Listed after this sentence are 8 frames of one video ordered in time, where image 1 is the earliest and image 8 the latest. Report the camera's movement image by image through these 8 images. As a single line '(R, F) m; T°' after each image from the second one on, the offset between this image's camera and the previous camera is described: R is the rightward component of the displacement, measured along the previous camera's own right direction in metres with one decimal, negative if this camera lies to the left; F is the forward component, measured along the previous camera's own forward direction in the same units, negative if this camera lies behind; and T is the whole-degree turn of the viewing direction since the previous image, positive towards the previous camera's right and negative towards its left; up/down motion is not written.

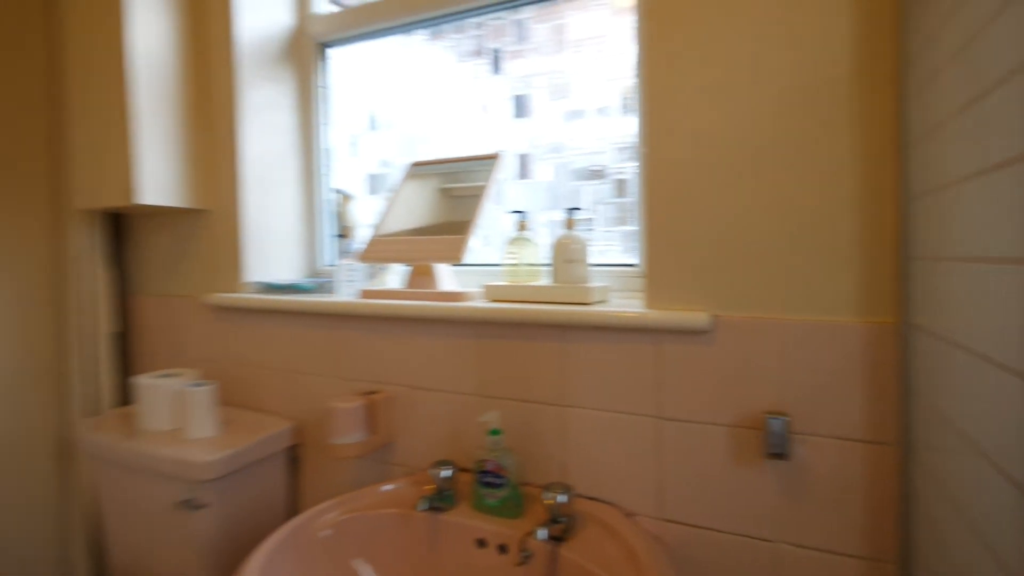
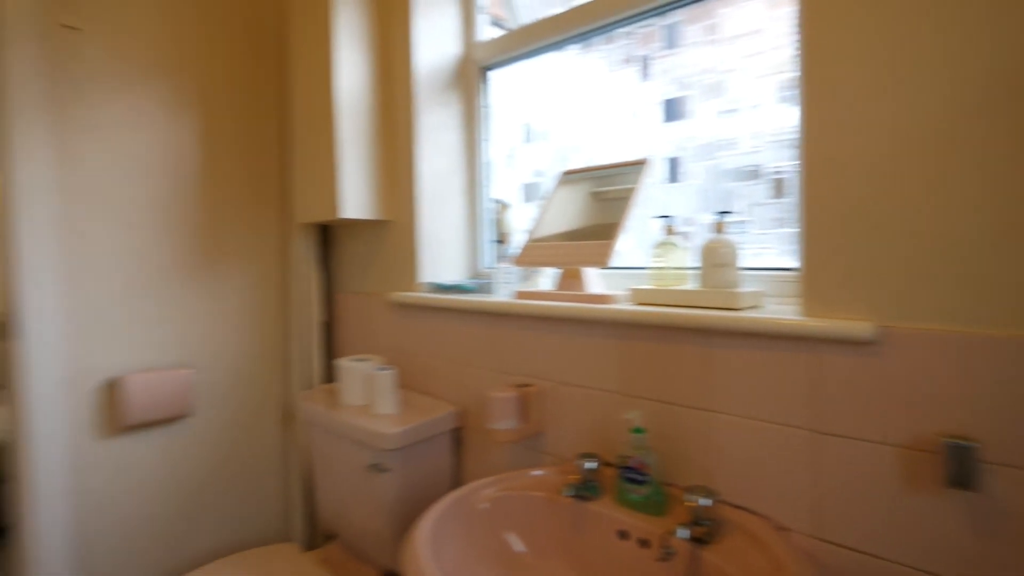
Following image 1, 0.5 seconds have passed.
(0.0, -0.1) m; -17°
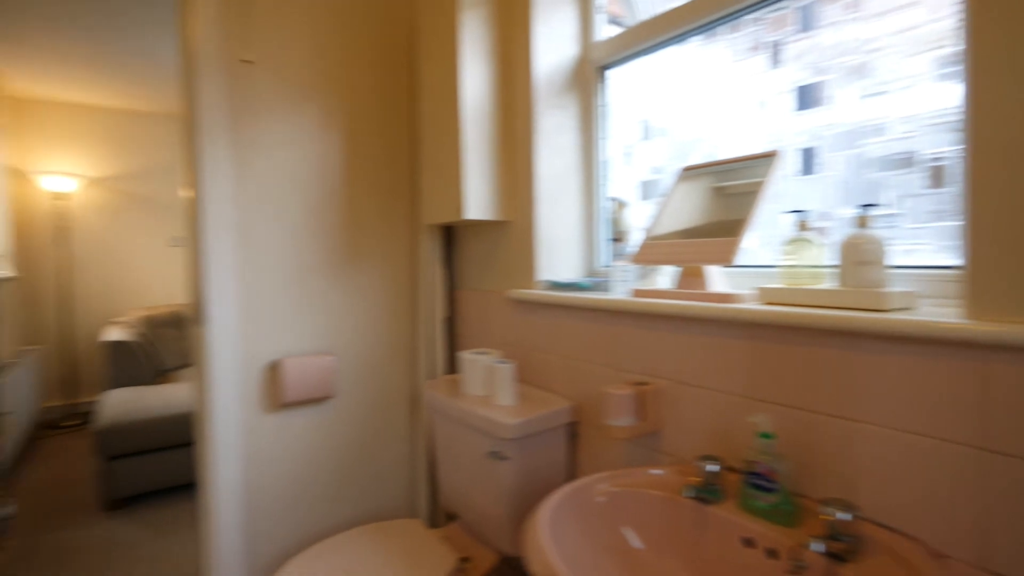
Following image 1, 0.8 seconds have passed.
(0.0, 0.0) m; -12°
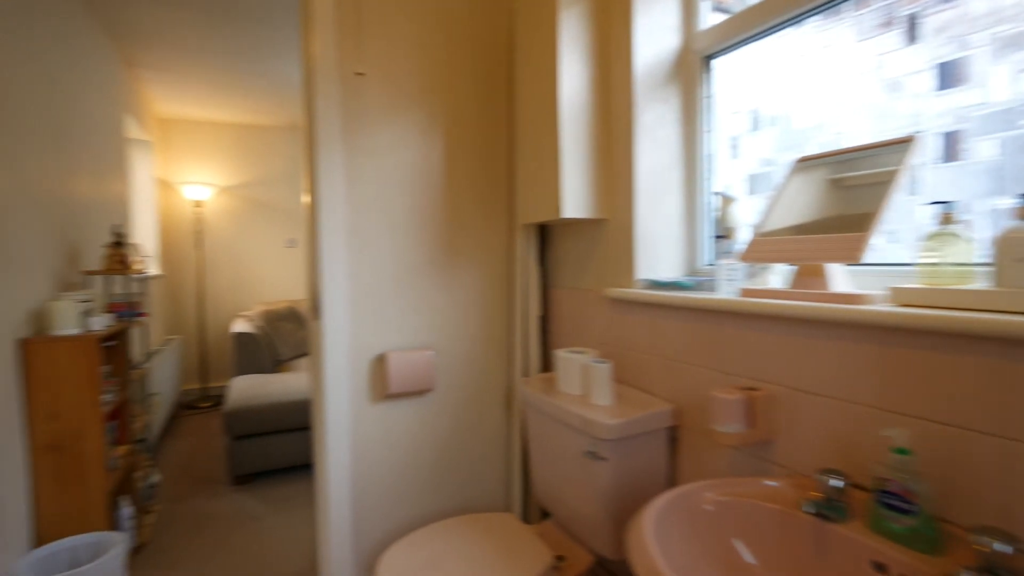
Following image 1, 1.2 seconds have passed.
(0.0, 0.0) m; -10°
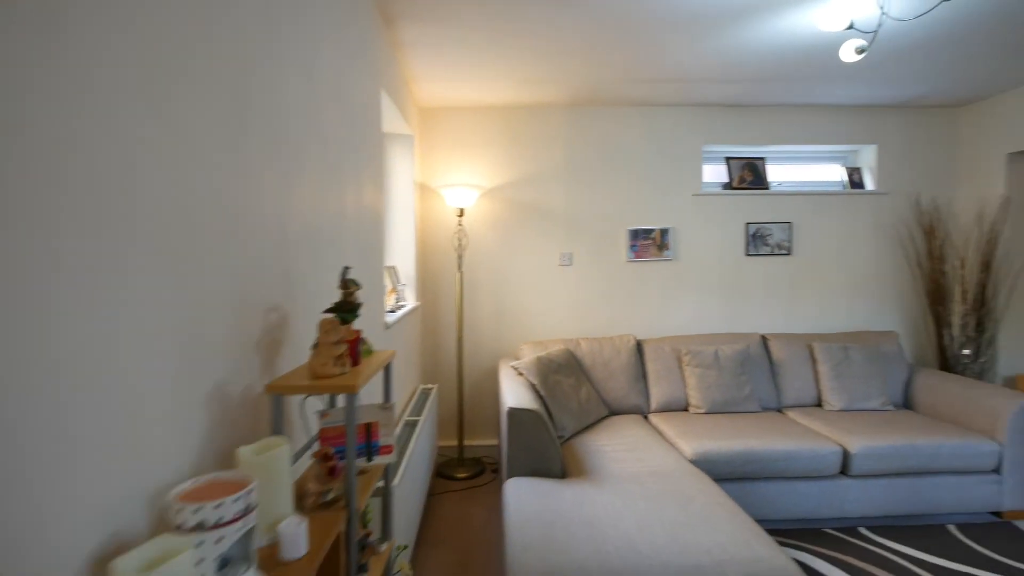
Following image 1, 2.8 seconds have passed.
(-0.9, +1.3) m; -24°
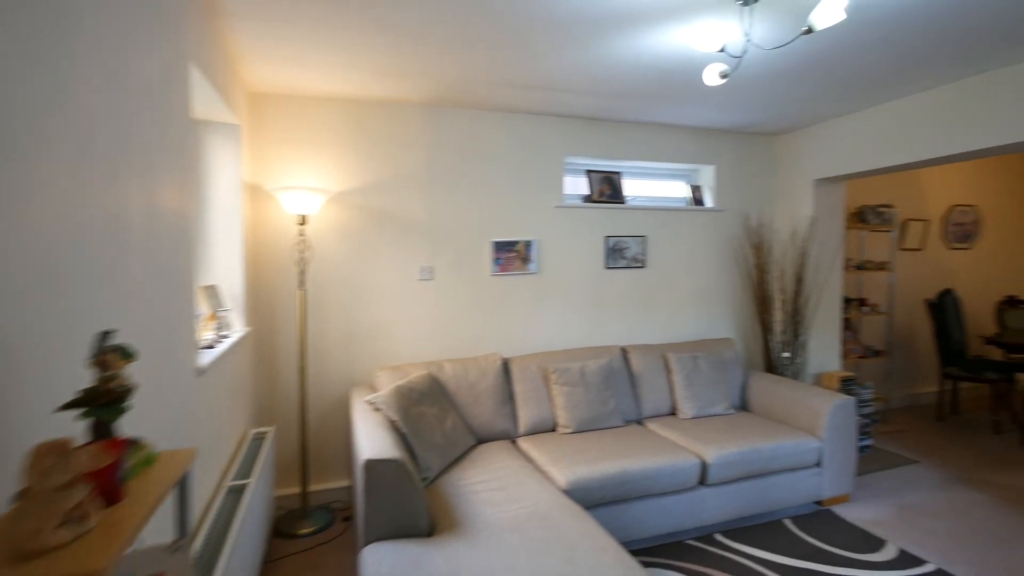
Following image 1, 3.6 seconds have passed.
(0.0, +0.3) m; +16°
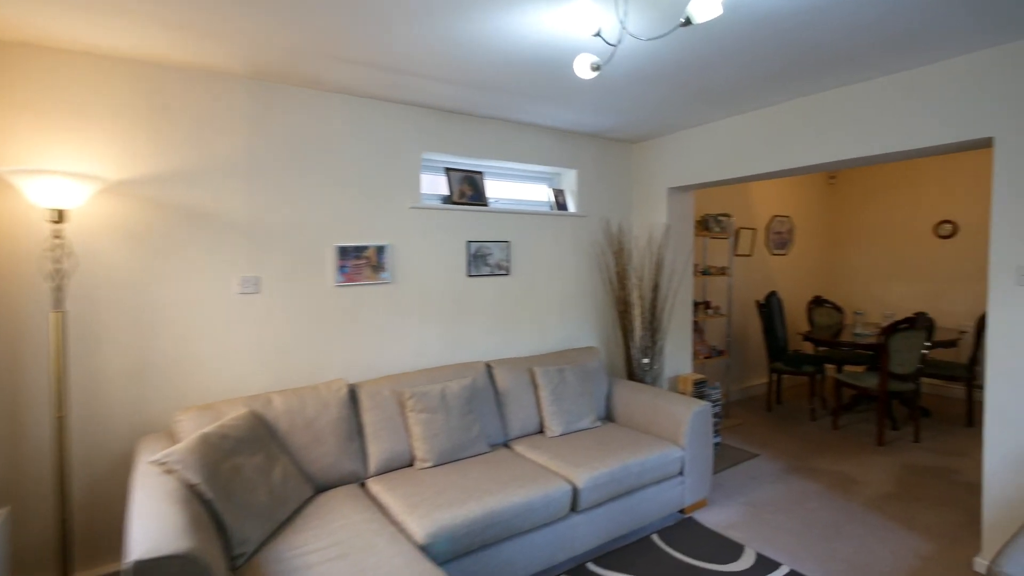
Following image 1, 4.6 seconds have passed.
(+0.1, +0.3) m; +15°
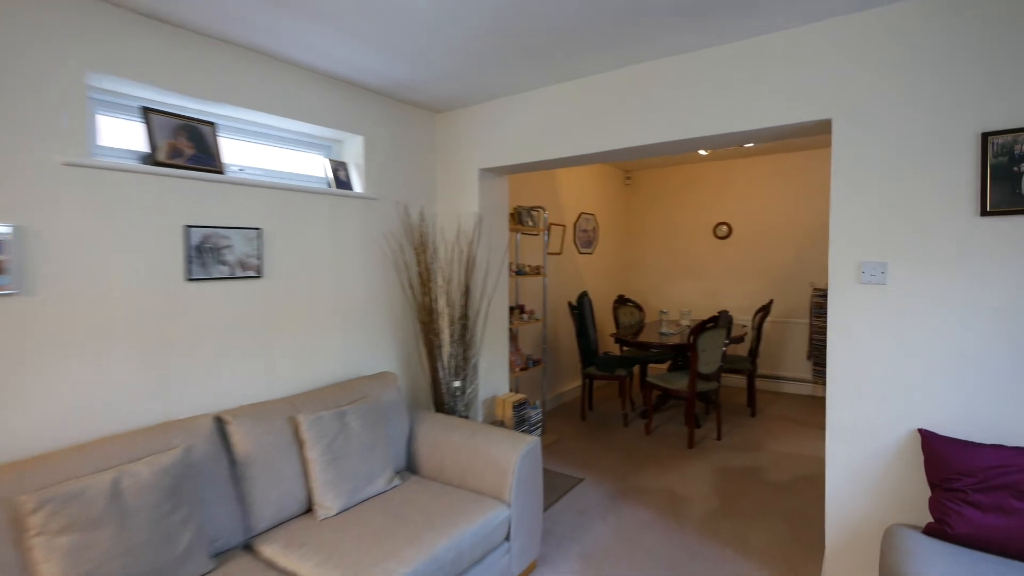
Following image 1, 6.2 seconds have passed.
(+0.2, +0.8) m; +21°
